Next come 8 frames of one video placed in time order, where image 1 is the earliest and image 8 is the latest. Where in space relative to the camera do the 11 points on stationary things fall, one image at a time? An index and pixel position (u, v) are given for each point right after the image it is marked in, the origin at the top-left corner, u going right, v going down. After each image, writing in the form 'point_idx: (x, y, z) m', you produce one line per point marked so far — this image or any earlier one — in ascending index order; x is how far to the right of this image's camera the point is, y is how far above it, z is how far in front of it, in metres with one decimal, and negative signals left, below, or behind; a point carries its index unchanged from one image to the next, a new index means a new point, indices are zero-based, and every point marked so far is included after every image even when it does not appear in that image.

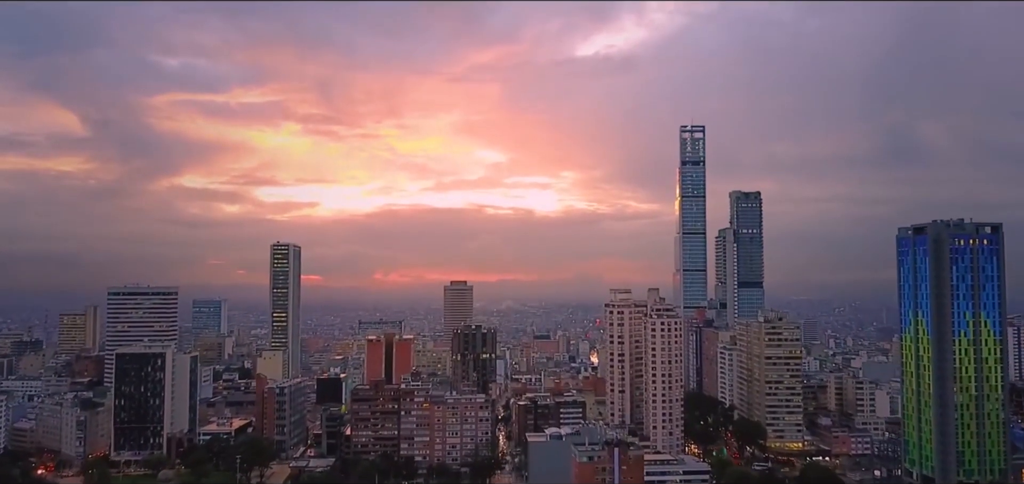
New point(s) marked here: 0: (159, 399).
0: (-6.4, -2.9, +13.0) m
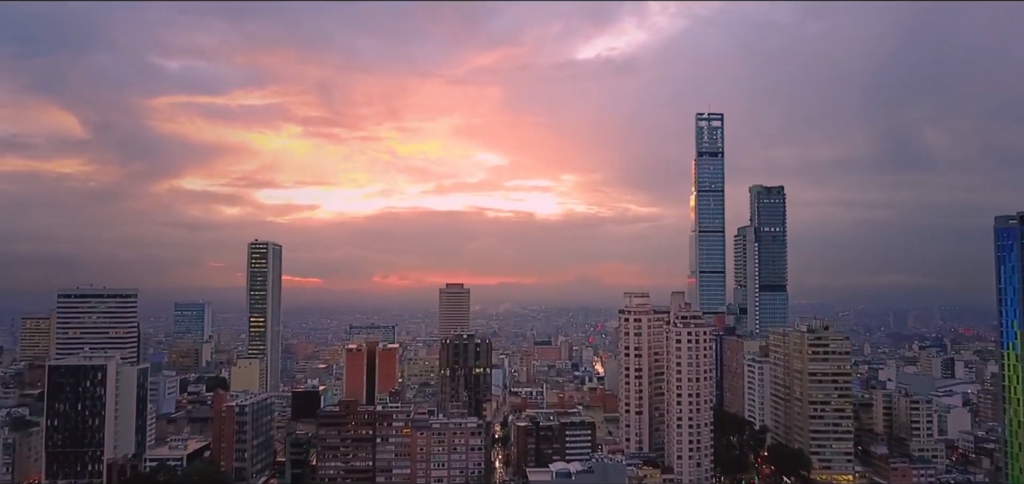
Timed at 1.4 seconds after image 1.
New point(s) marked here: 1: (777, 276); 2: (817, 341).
0: (-6.5, -2.8, +11.1) m
1: (+6.9, -0.9, +18.4) m
2: (+4.4, -1.4, +10.2) m
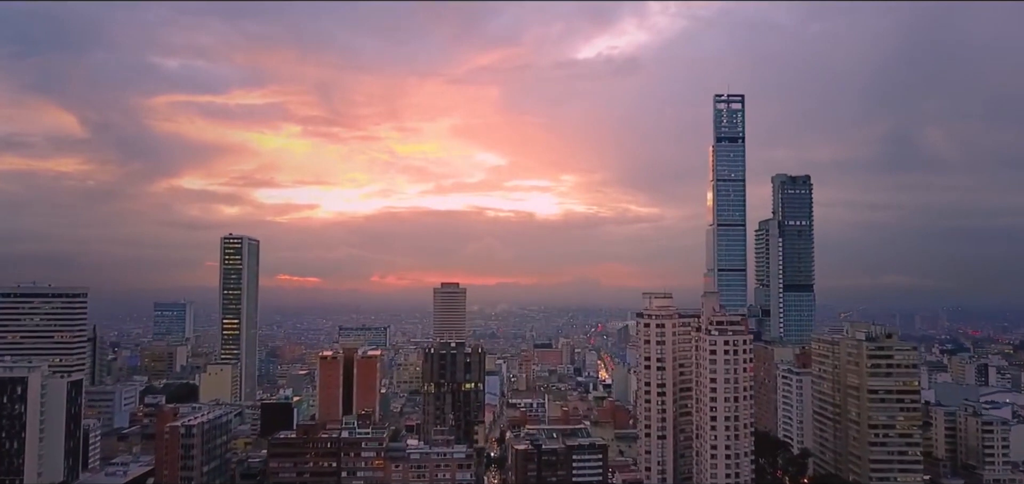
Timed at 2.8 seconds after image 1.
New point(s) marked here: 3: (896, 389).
0: (-6.5, -2.6, +9.4) m
1: (+6.8, -0.8, +16.6) m
2: (+4.4, -1.3, +8.4) m
3: (+4.5, -1.7, +8.3) m
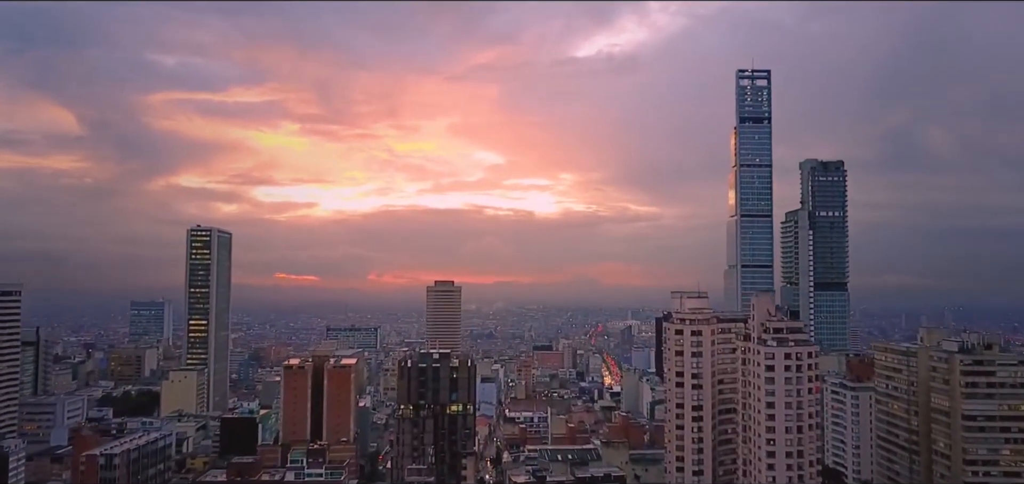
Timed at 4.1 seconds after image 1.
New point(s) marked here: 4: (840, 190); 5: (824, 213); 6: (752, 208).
0: (-6.5, -2.5, +7.6) m
1: (+6.8, -0.6, +14.9) m
2: (+4.3, -1.2, +6.7) m
3: (+4.5, -1.6, +6.5) m
4: (+7.4, +1.2, +15.9) m
5: (+6.9, +0.6, +15.7) m
6: (+5.3, +0.7, +15.7) m
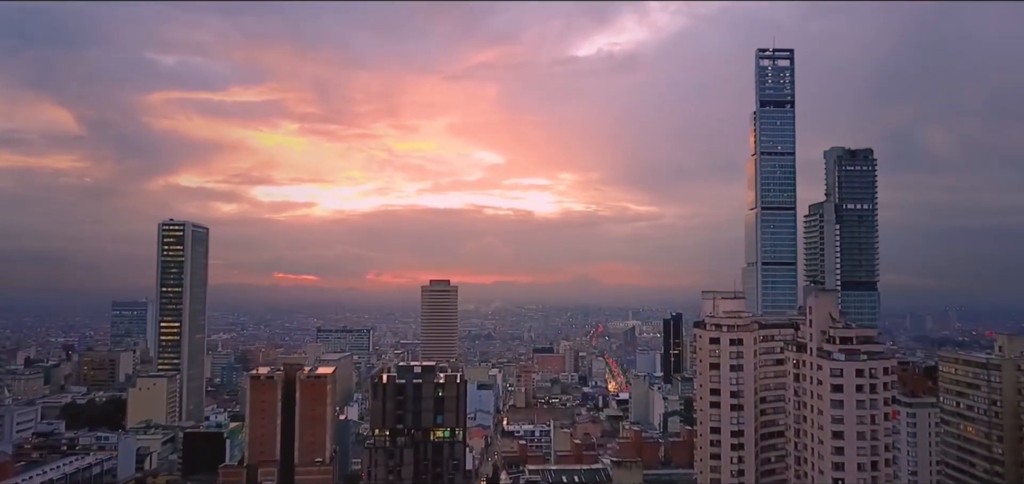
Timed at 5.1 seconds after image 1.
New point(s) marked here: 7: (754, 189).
0: (-6.6, -2.4, +6.3) m
1: (+6.8, -0.5, +13.6) m
2: (+4.3, -1.1, +5.4) m
3: (+4.5, -1.5, +5.2) m
4: (+7.3, +1.3, +14.6) m
5: (+6.9, +0.7, +14.4) m
6: (+5.3, +0.8, +14.5) m
7: (+6.1, +1.4, +17.7) m
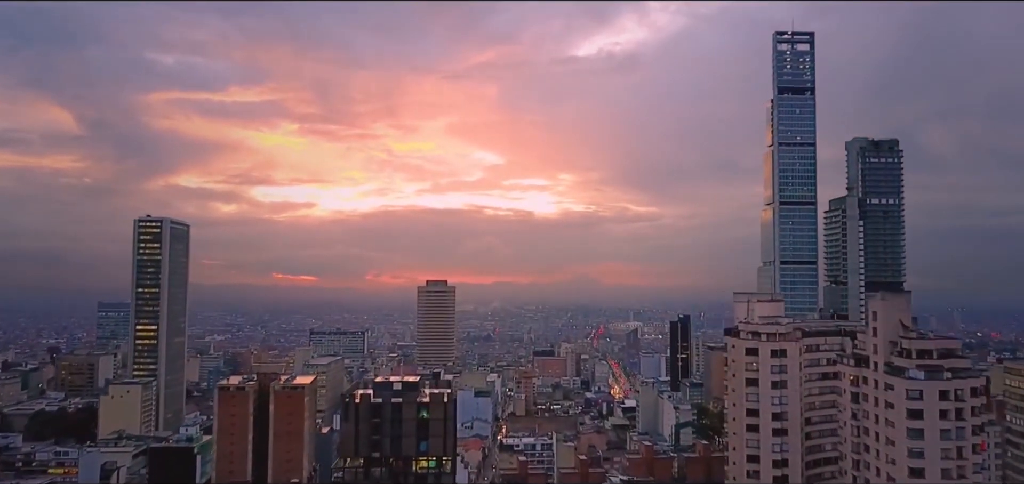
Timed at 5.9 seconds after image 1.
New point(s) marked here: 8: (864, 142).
0: (-6.6, -2.3, +5.3) m
1: (+6.7, -0.5, +12.6) m
2: (+4.3, -1.0, +4.4) m
3: (+4.4, -1.4, +4.3) m
4: (+7.3, +1.3, +13.7) m
5: (+6.9, +0.8, +13.4) m
6: (+5.3, +0.9, +13.5) m
7: (+6.1, +1.4, +16.8) m
8: (+6.6, +1.9, +13.2) m
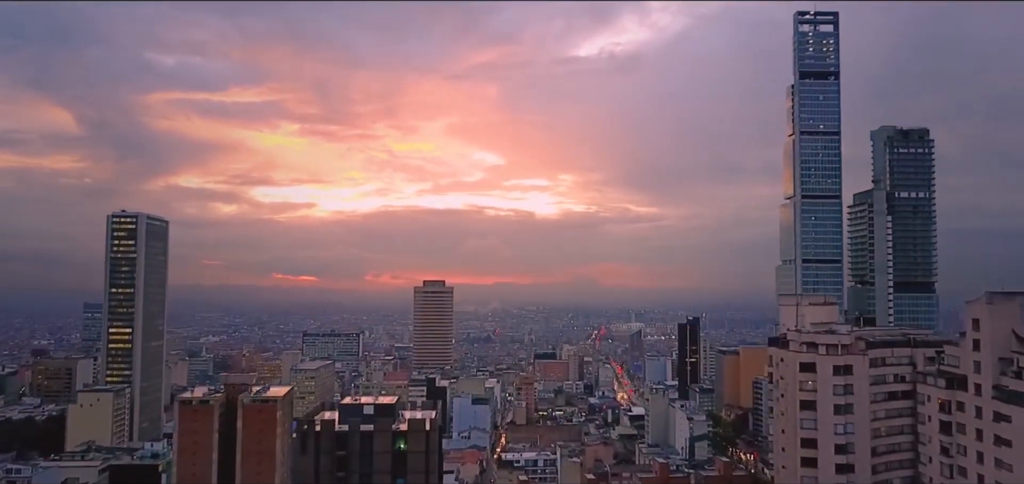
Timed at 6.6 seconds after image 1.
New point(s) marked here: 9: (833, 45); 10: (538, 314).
0: (-6.6, -2.2, +4.4) m
1: (+6.7, -0.4, +11.7) m
2: (+4.3, -1.0, +3.5) m
3: (+4.4, -1.4, +3.4) m
4: (+7.3, +1.4, +12.7) m
5: (+6.9, +0.8, +12.5) m
6: (+5.3, +0.9, +12.6) m
7: (+6.1, +1.5, +15.8) m
8: (+6.6, +1.9, +12.3) m
9: (+7.3, +4.4, +16.2) m
10: (+0.7, -1.9, +17.4) m
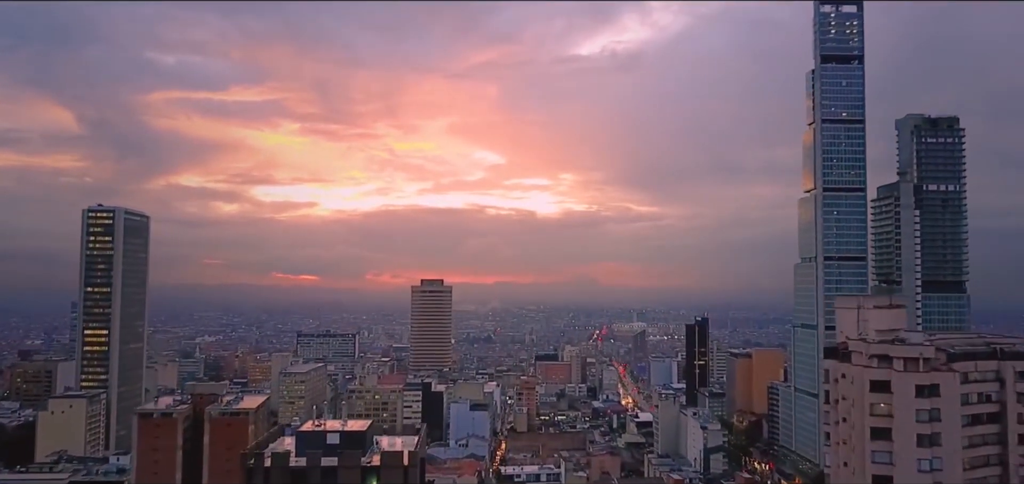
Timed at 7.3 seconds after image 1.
0: (-6.6, -2.2, +3.6) m
1: (+6.7, -0.4, +10.9) m
2: (+4.3, -0.9, +2.7) m
3: (+4.4, -1.3, +2.6) m
4: (+7.3, +1.4, +11.9) m
5: (+6.9, +0.9, +11.7) m
6: (+5.3, +1.0, +11.8) m
7: (+6.1, +1.5, +15.0) m
8: (+6.6, +2.0, +11.5) m
9: (+7.3, +4.5, +15.4) m
10: (+0.7, -1.8, +16.6) m
